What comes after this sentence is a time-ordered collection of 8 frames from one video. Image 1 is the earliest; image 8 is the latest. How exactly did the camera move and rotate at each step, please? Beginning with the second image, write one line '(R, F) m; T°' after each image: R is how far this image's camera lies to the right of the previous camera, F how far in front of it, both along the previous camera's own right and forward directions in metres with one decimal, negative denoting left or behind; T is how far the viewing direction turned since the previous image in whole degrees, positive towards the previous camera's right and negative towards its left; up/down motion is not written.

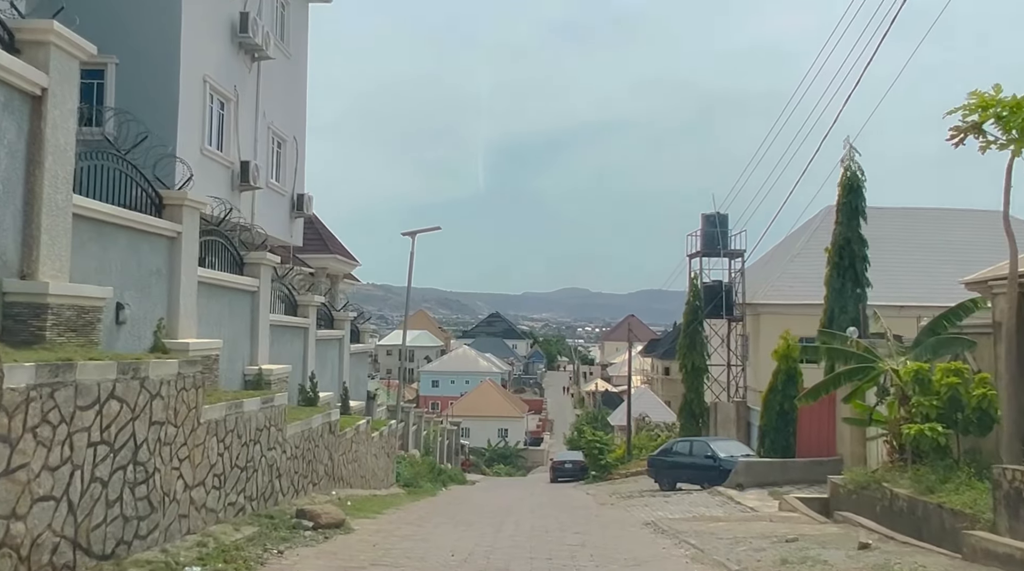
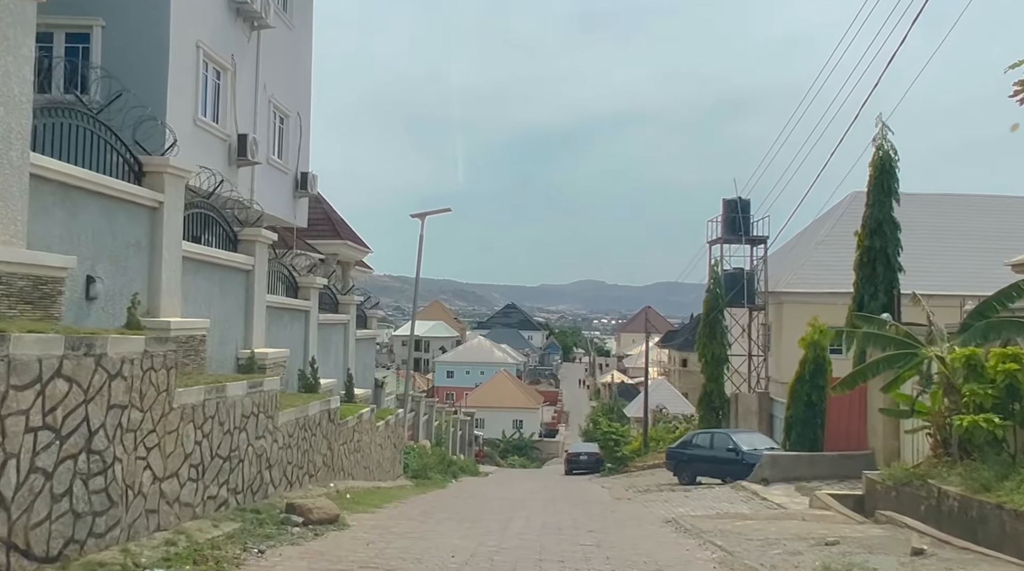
(+0.1, +1.1) m; -1°
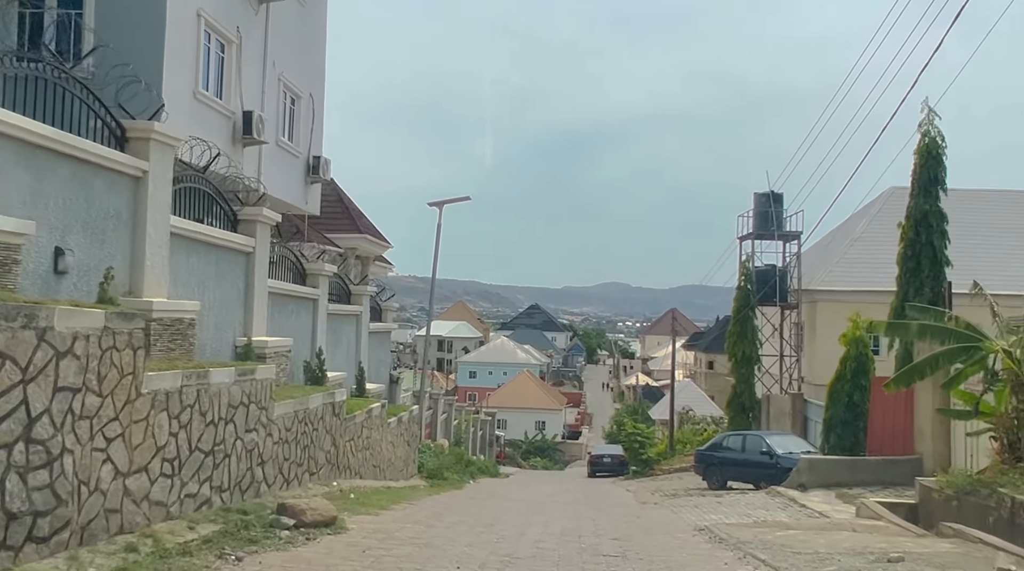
(+0.1, +1.2) m; -1°
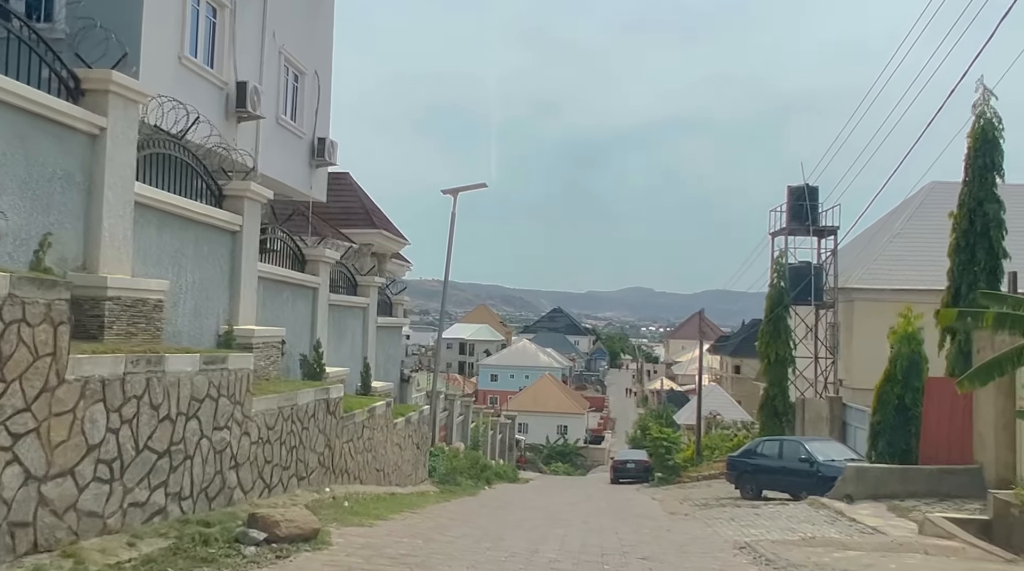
(+0.1, +1.5) m; -1°
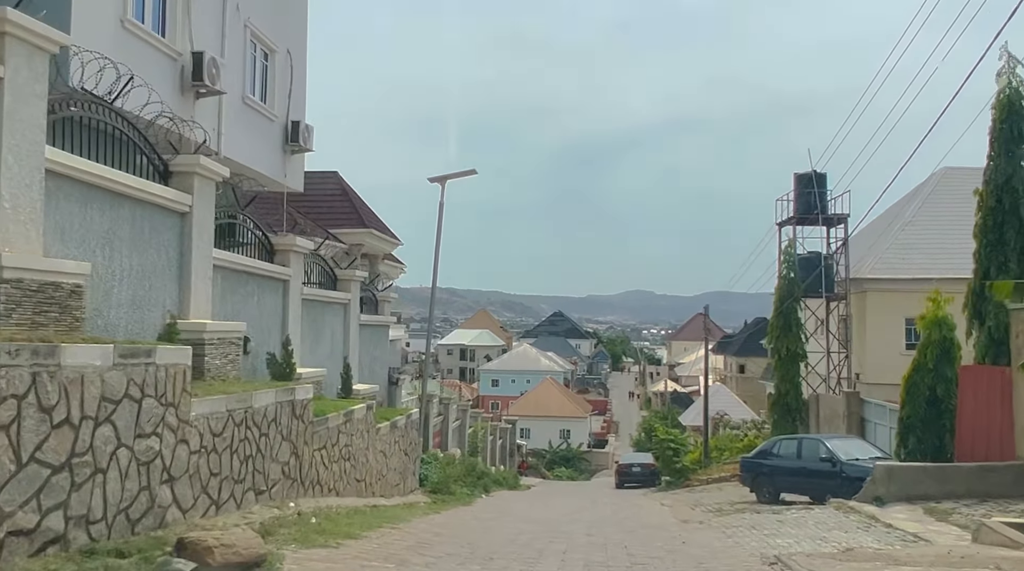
(+0.1, +1.5) m; 0°
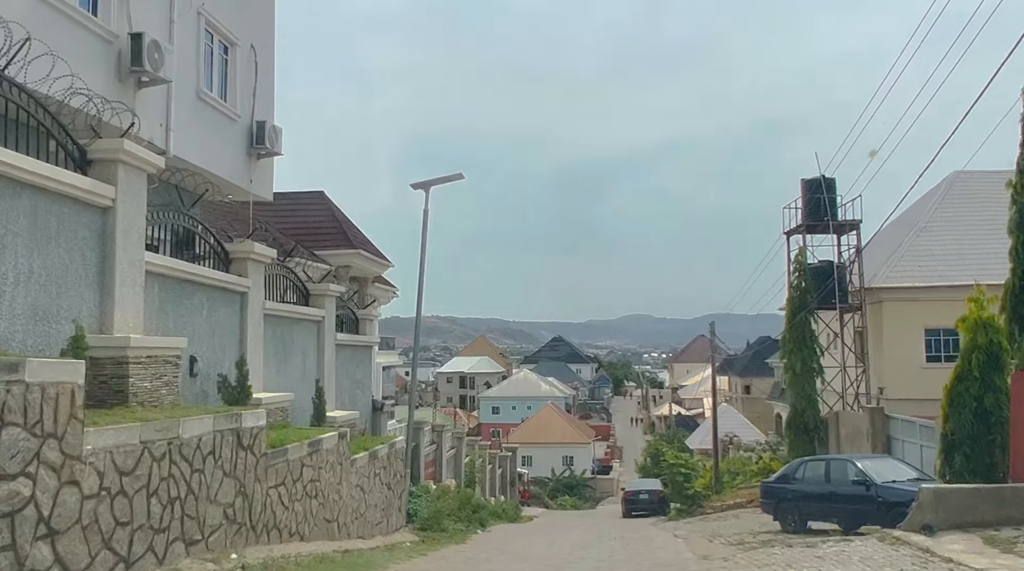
(+0.1, +1.8) m; 0°
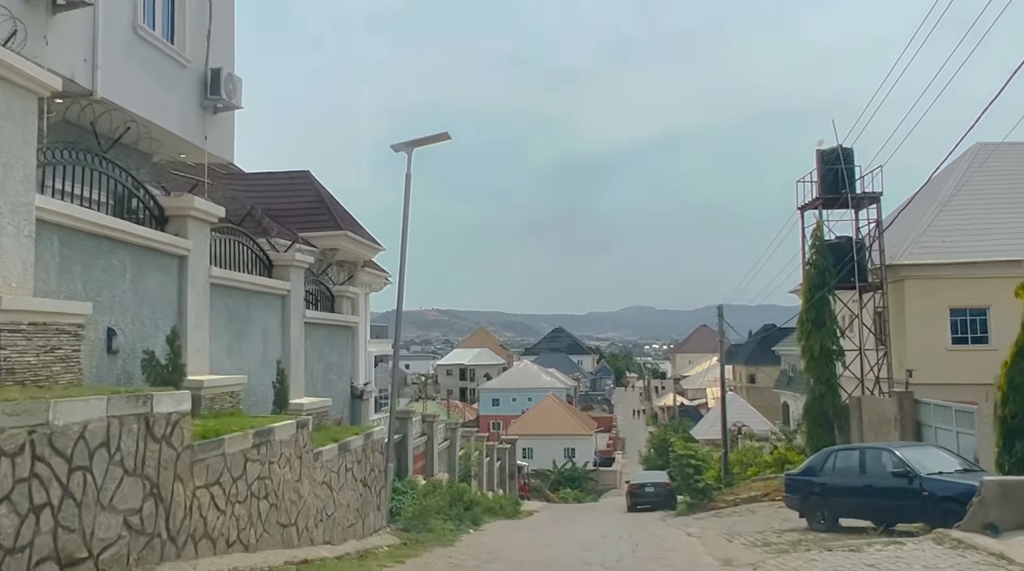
(+0.1, +2.0) m; 0°
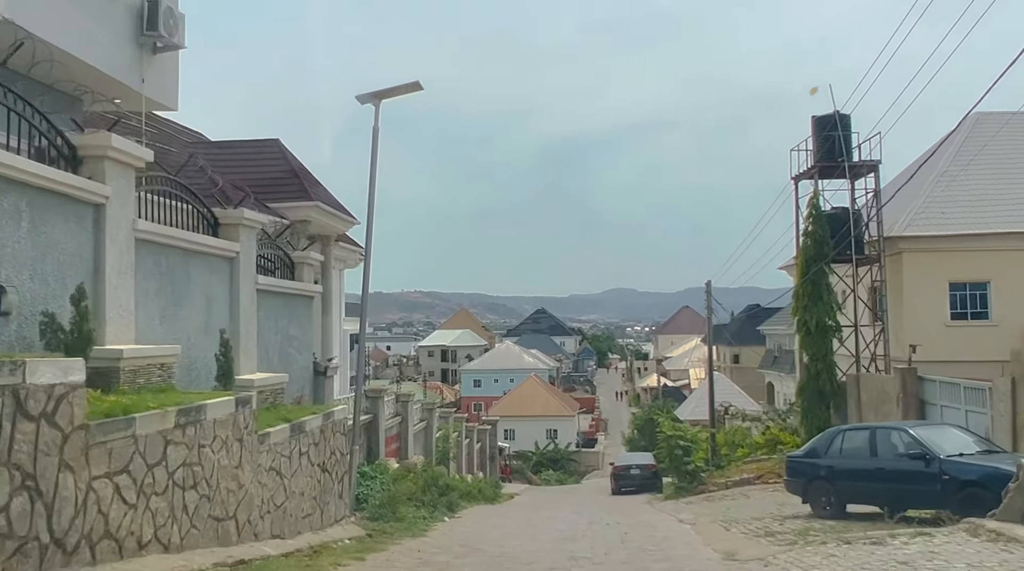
(+0.1, +1.5) m; +1°
